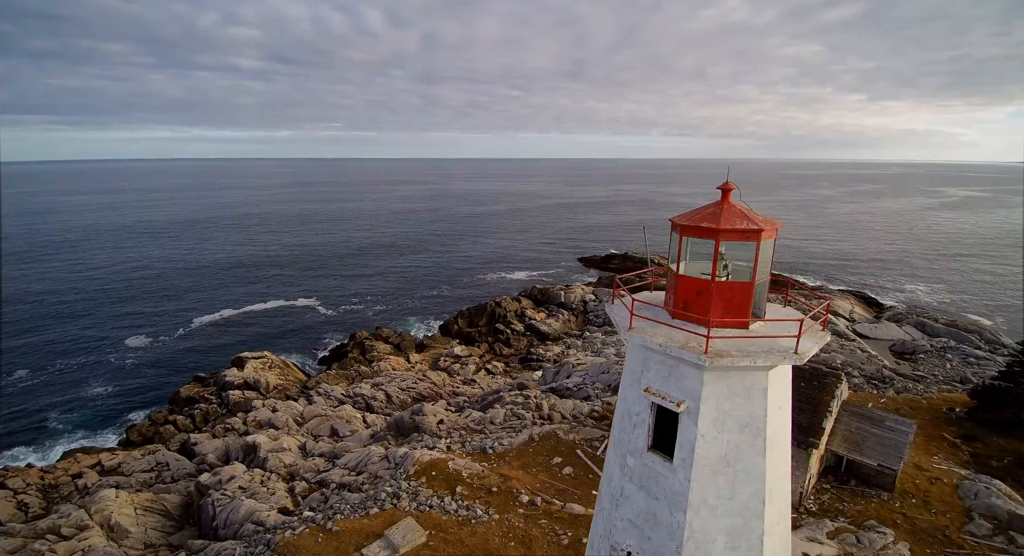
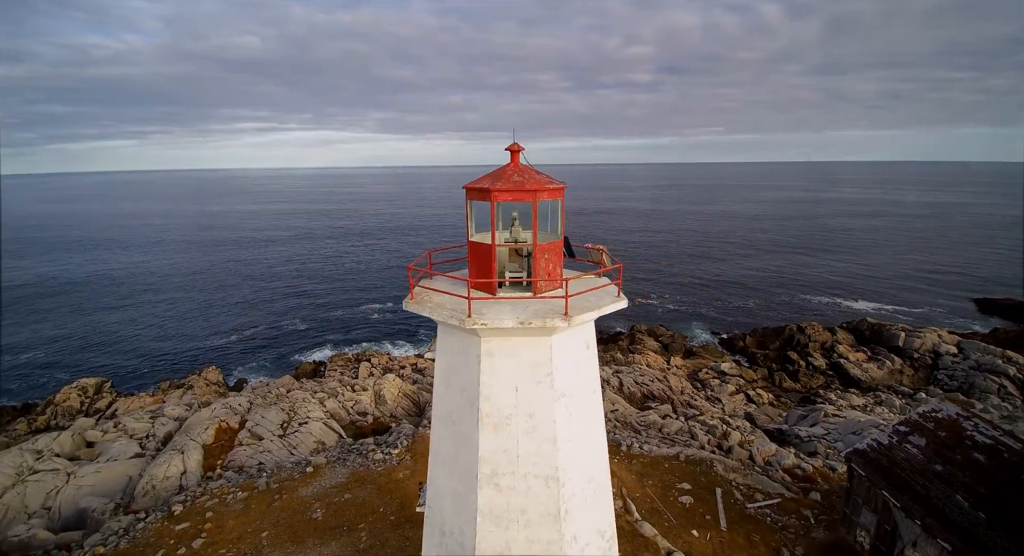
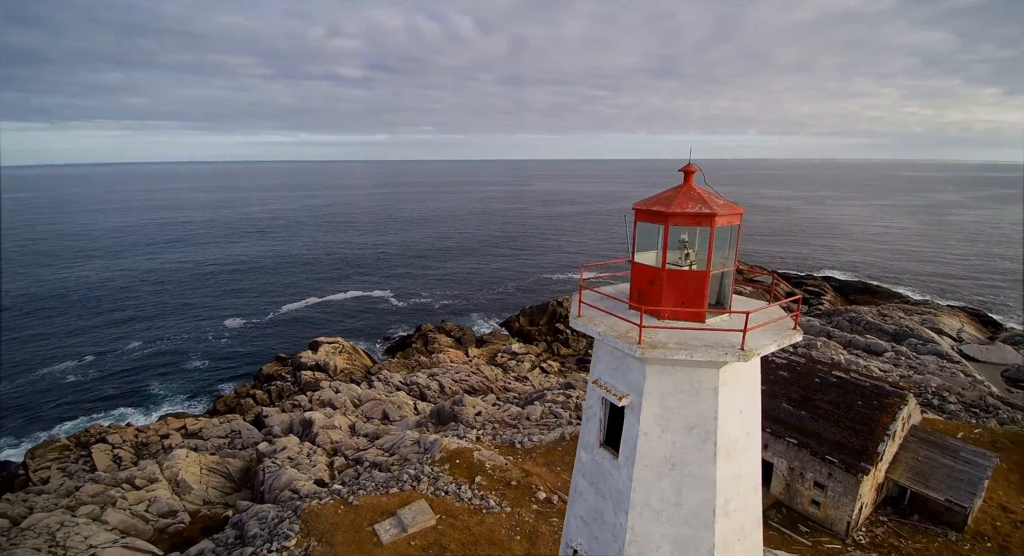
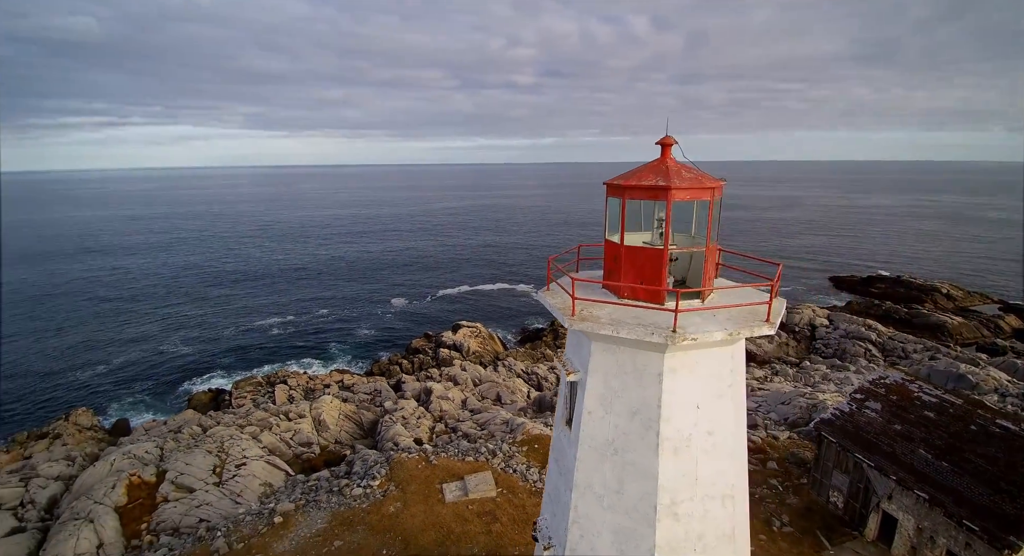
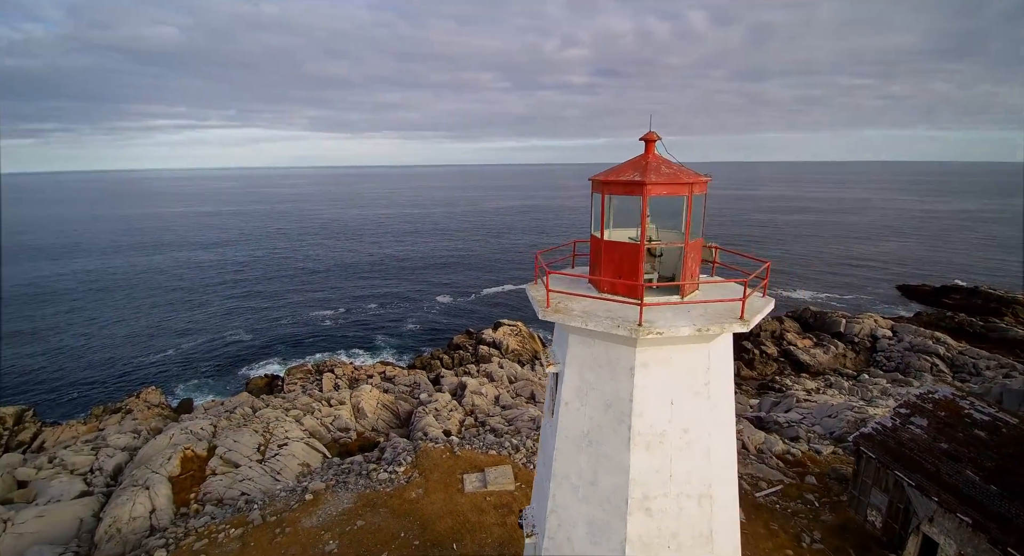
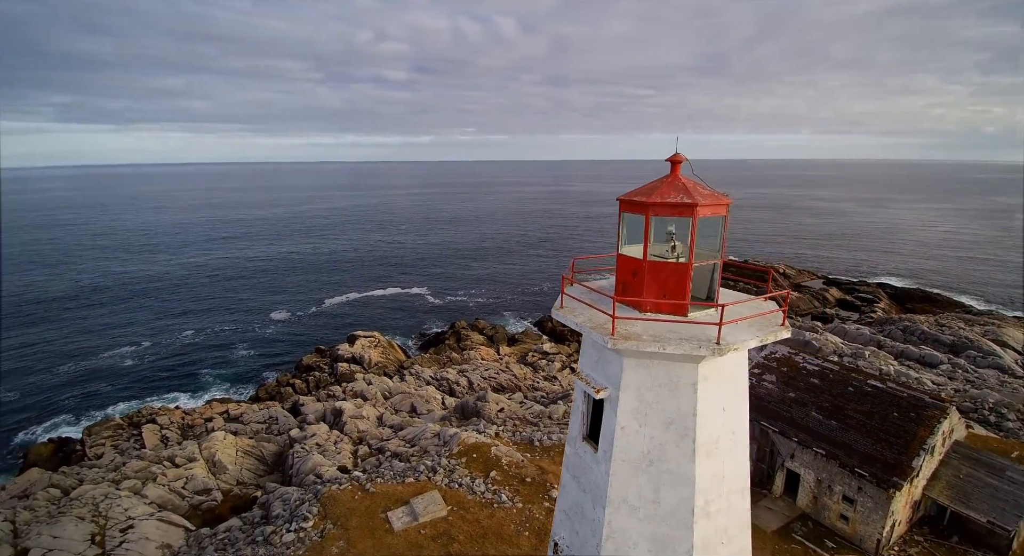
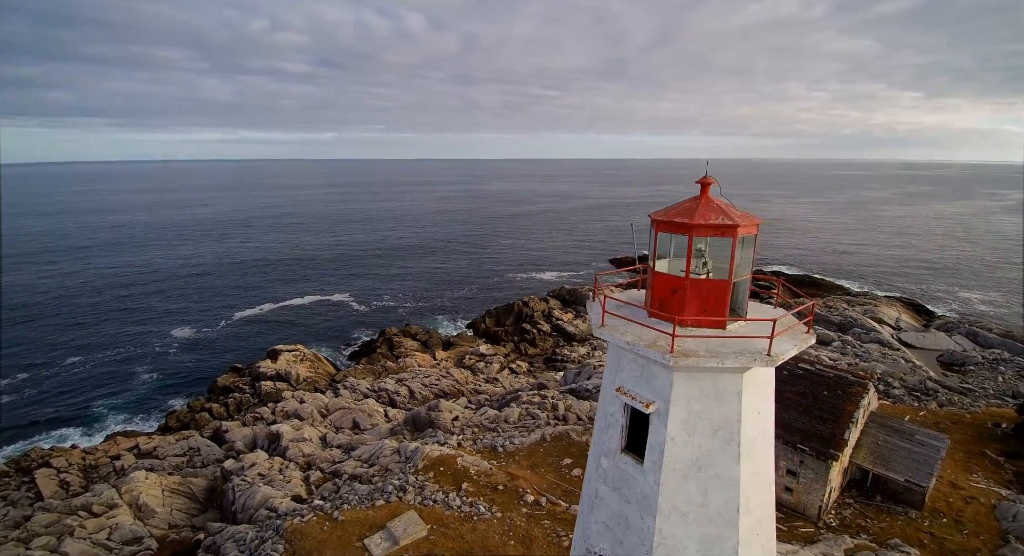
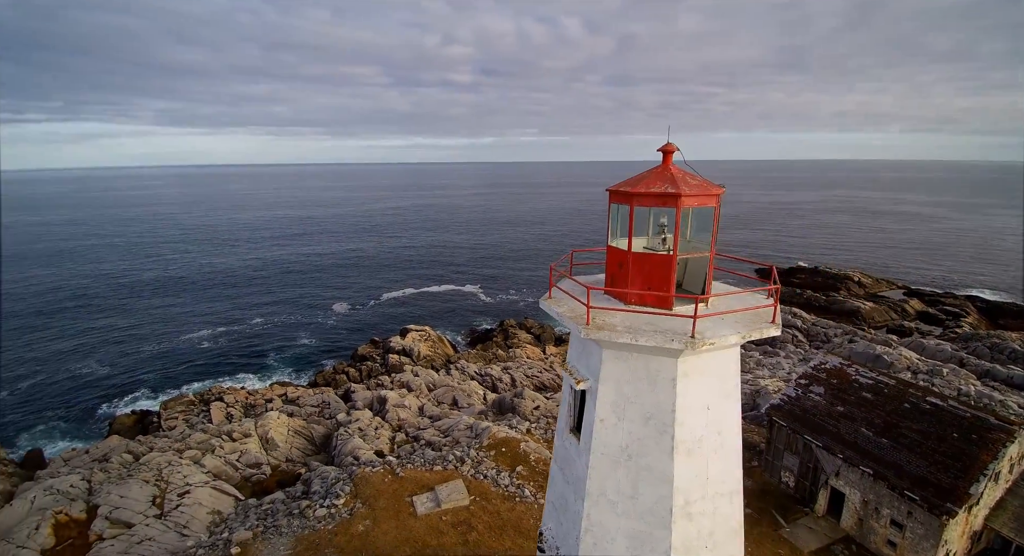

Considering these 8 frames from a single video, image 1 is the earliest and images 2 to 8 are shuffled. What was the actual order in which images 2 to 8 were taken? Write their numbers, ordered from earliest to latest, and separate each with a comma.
7, 3, 6, 8, 4, 5, 2
